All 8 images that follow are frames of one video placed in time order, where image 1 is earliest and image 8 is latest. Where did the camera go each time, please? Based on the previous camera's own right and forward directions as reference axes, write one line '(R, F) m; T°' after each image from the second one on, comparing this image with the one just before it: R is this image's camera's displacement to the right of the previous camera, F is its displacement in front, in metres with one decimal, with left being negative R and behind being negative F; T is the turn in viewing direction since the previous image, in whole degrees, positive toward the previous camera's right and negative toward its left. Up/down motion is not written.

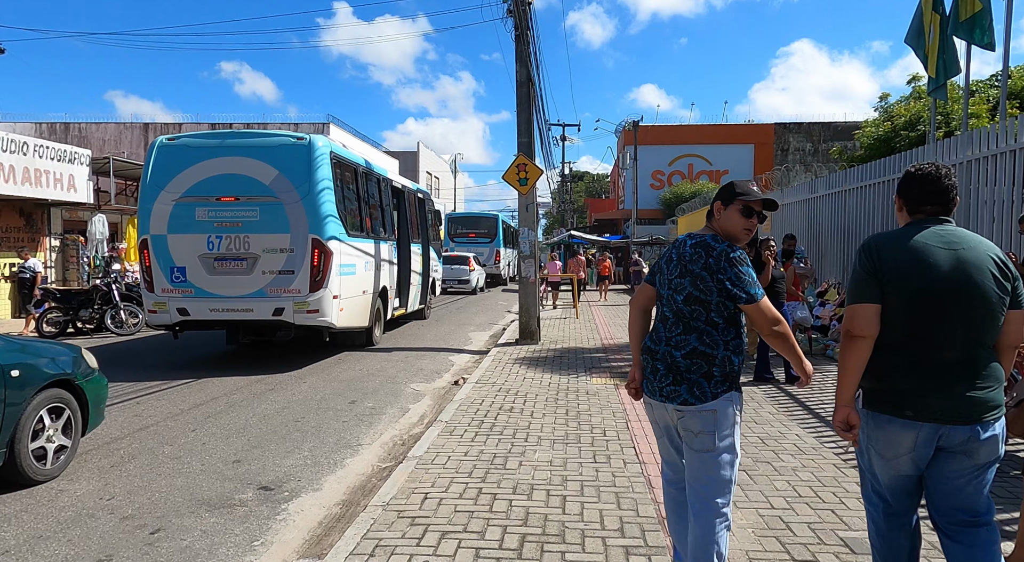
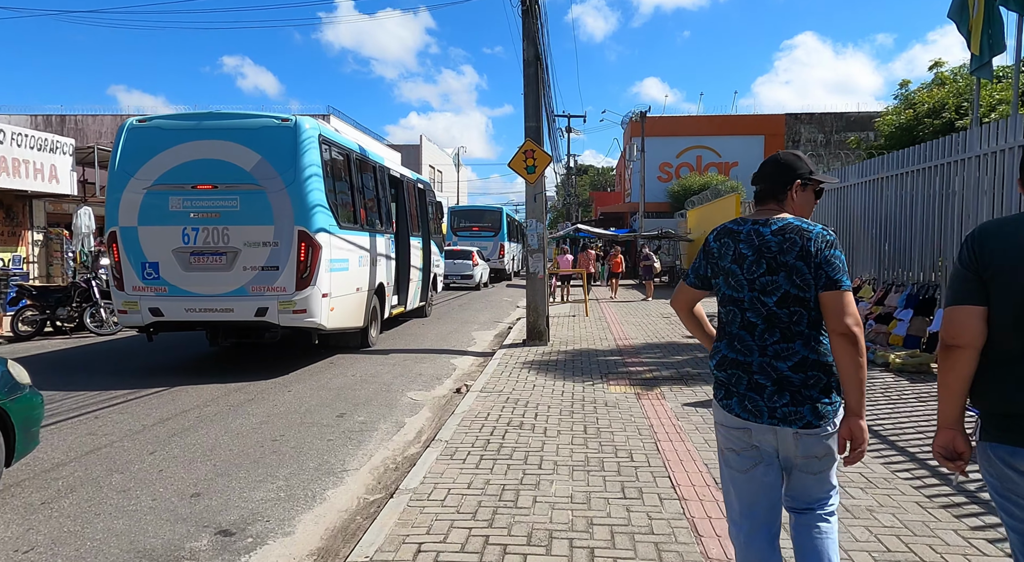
(-0.1, +0.9) m; 0°
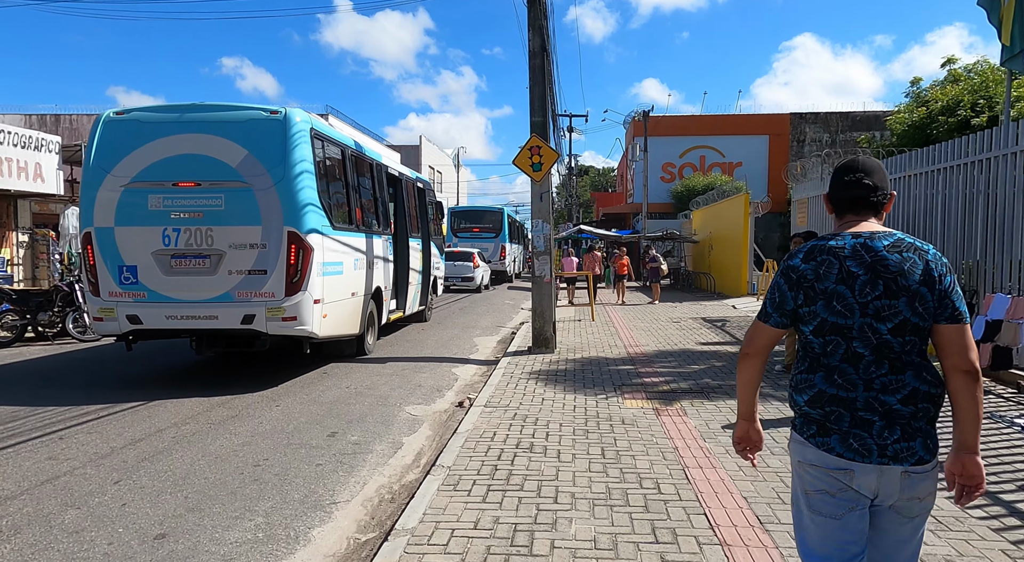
(-0.1, +0.6) m; 0°
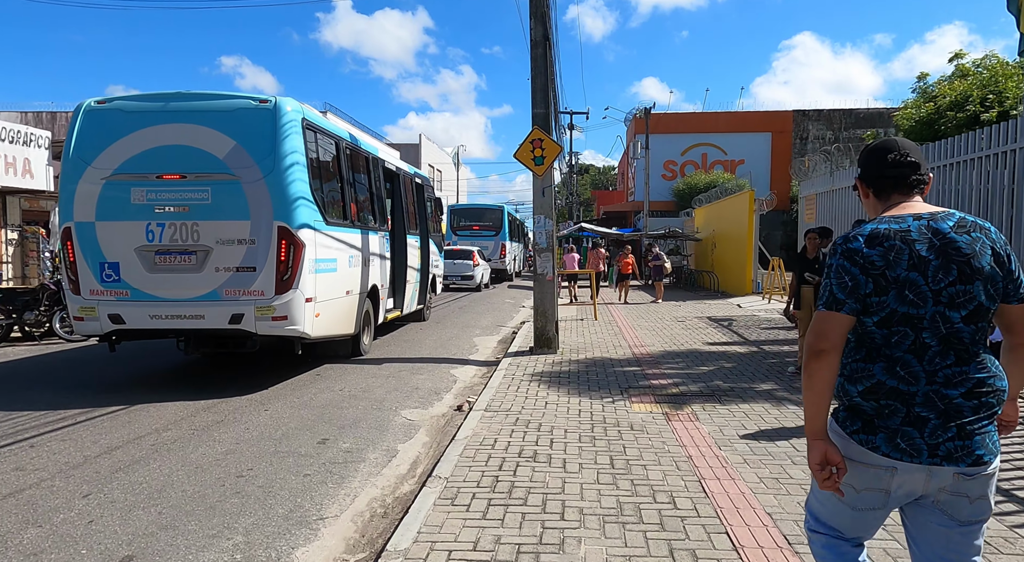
(0.0, +0.4) m; 0°
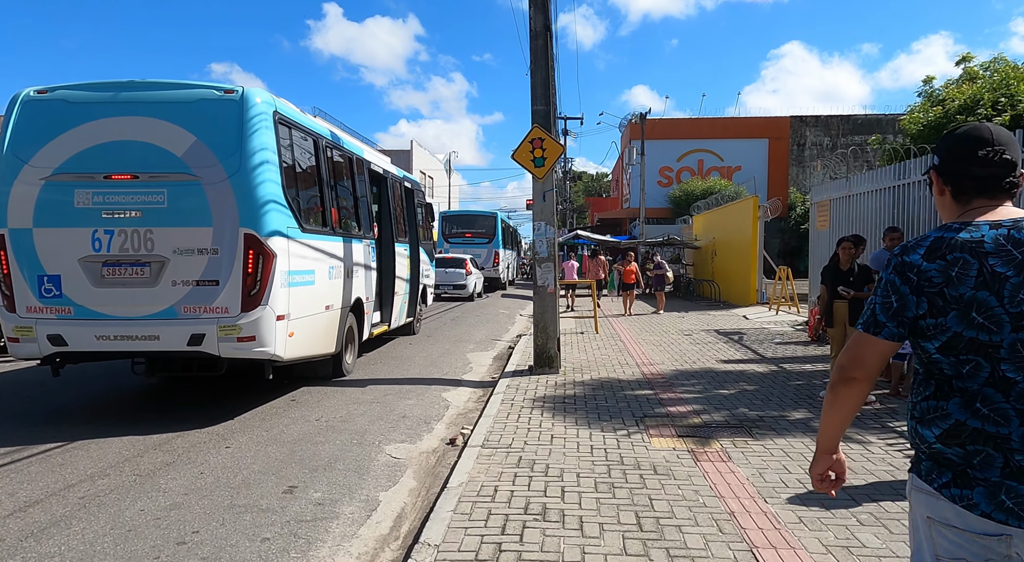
(-0.1, +0.9) m; +1°
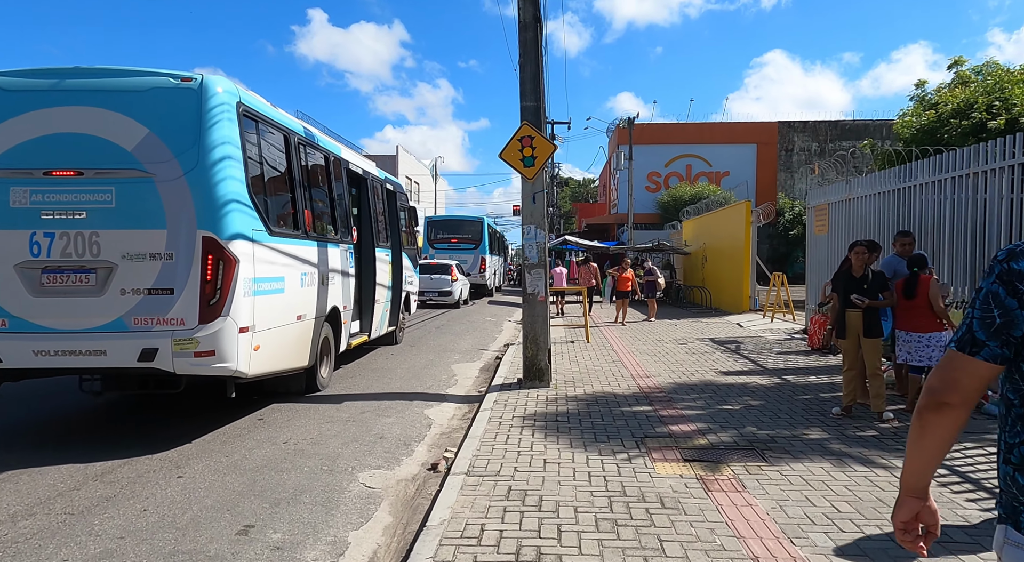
(0.0, +0.6) m; +1°
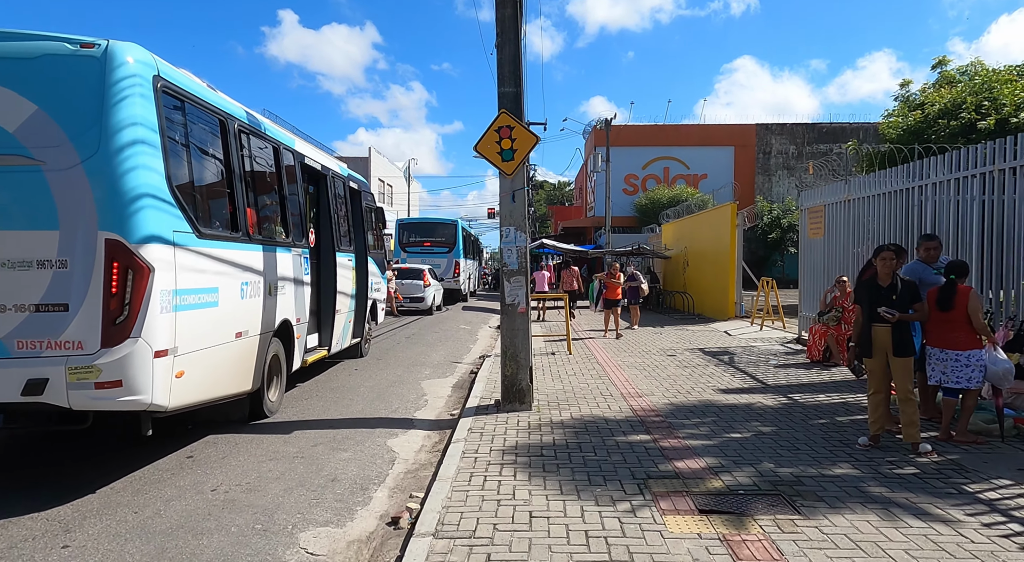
(0.0, +1.0) m; +2°
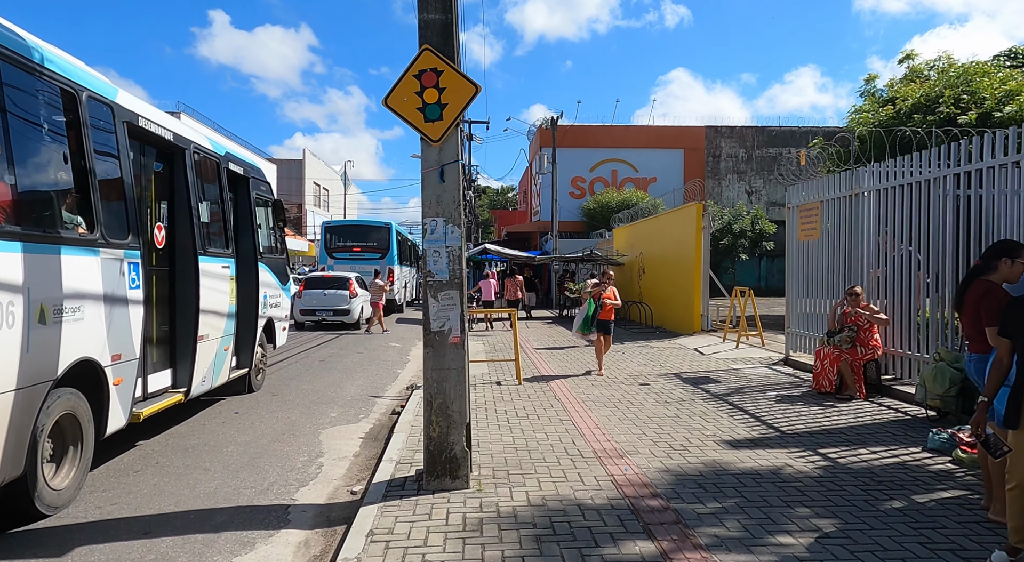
(+0.1, +2.4) m; +5°
